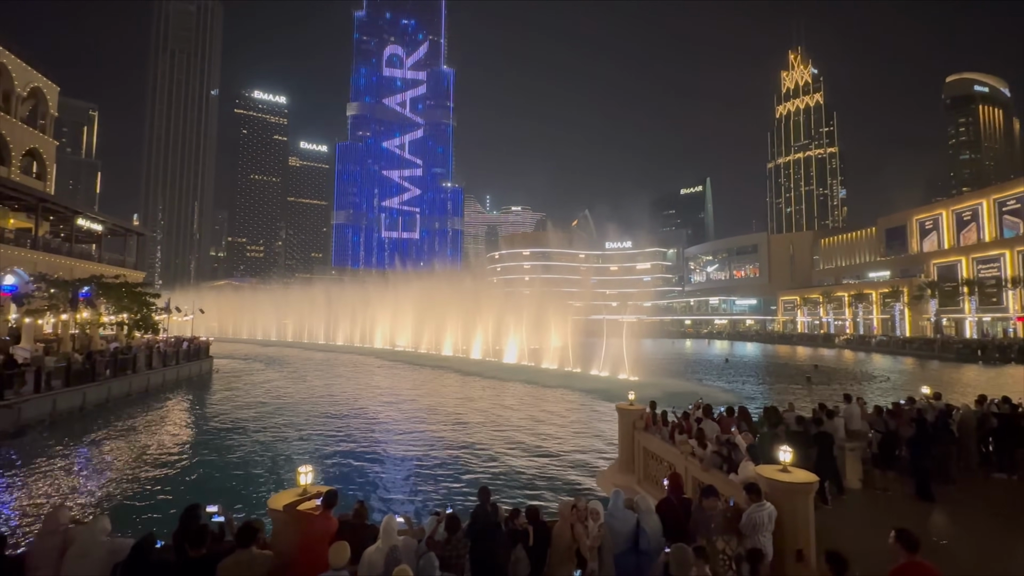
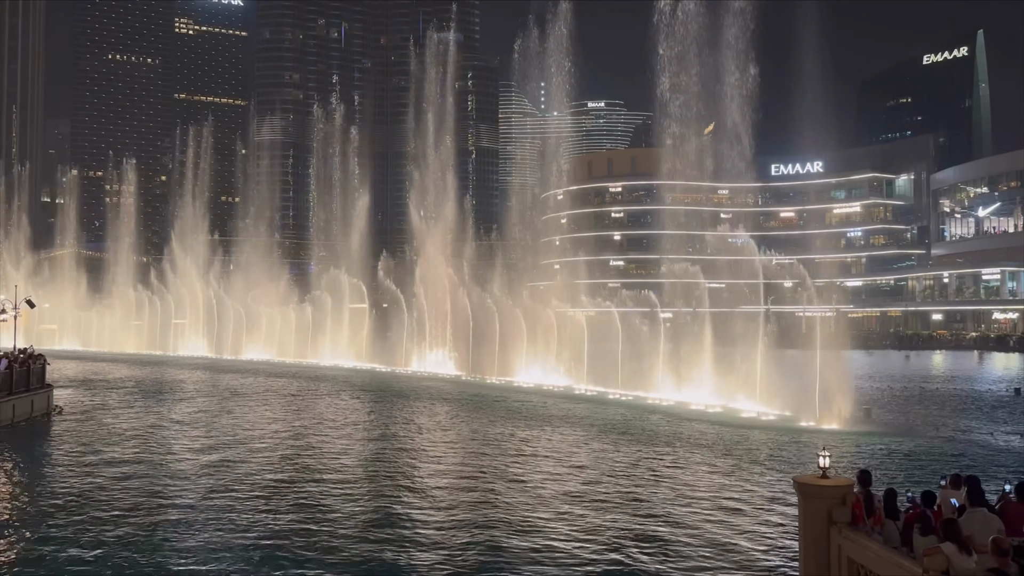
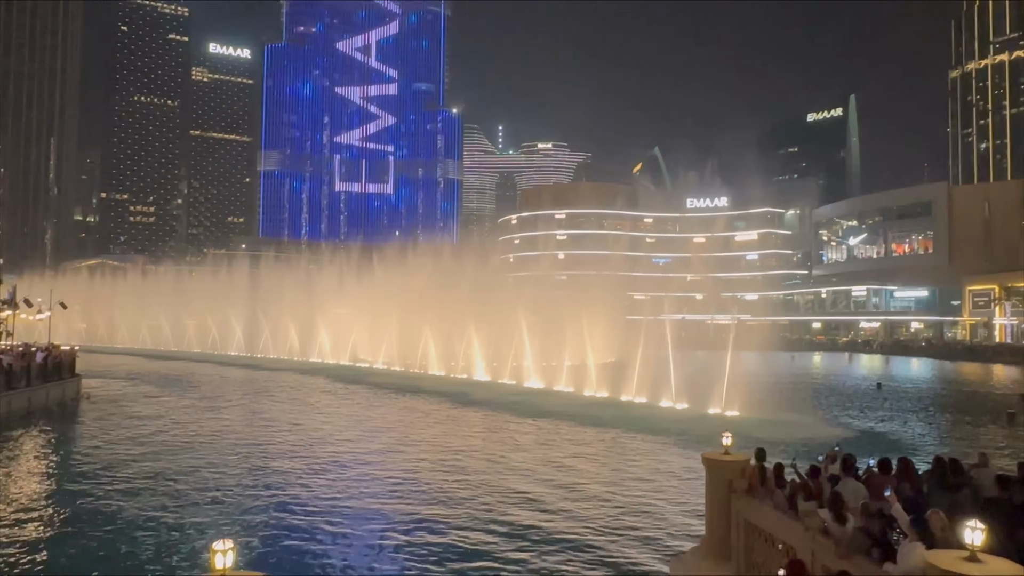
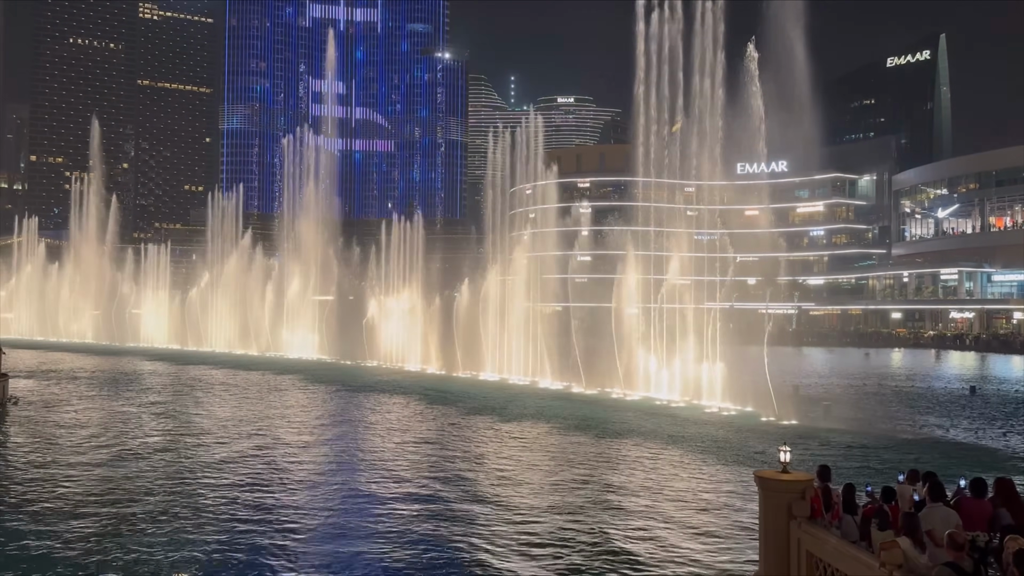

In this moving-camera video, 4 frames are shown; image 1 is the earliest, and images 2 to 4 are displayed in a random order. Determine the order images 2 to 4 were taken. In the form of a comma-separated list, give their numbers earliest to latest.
3, 4, 2
